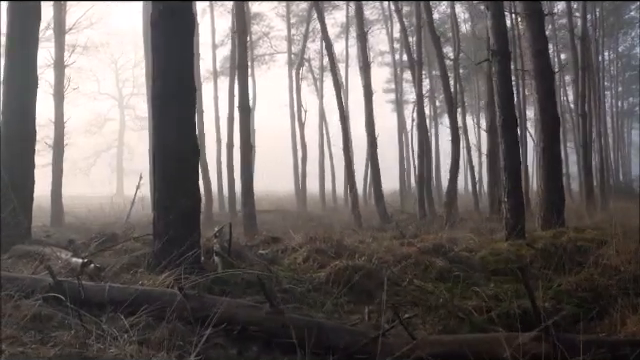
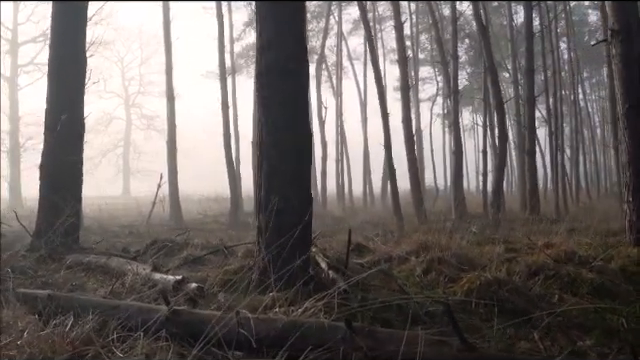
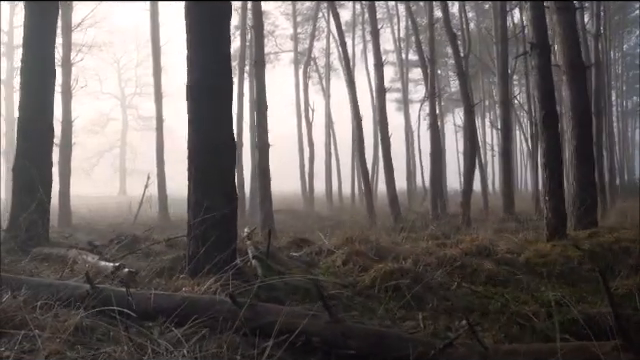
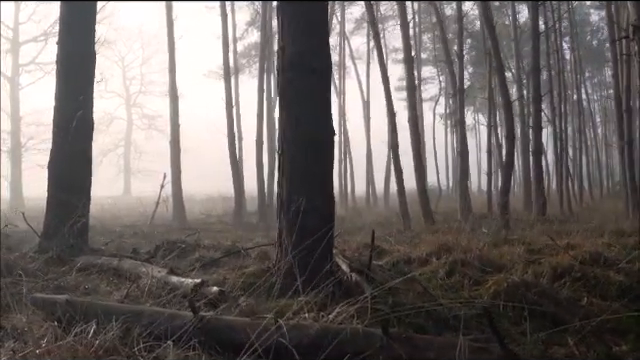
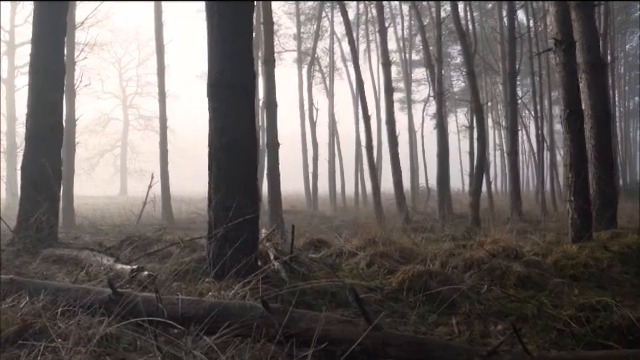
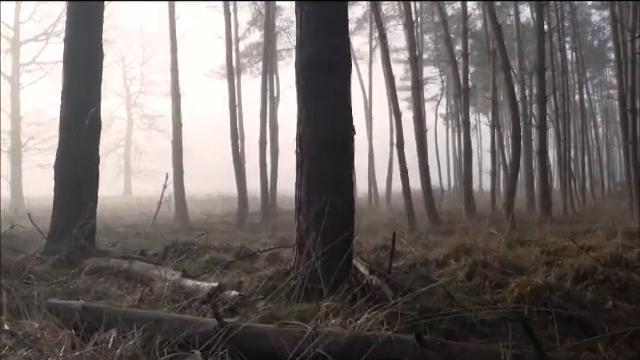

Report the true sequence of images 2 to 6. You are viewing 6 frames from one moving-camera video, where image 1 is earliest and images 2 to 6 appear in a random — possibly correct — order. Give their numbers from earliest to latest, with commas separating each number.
3, 5, 2, 4, 6
